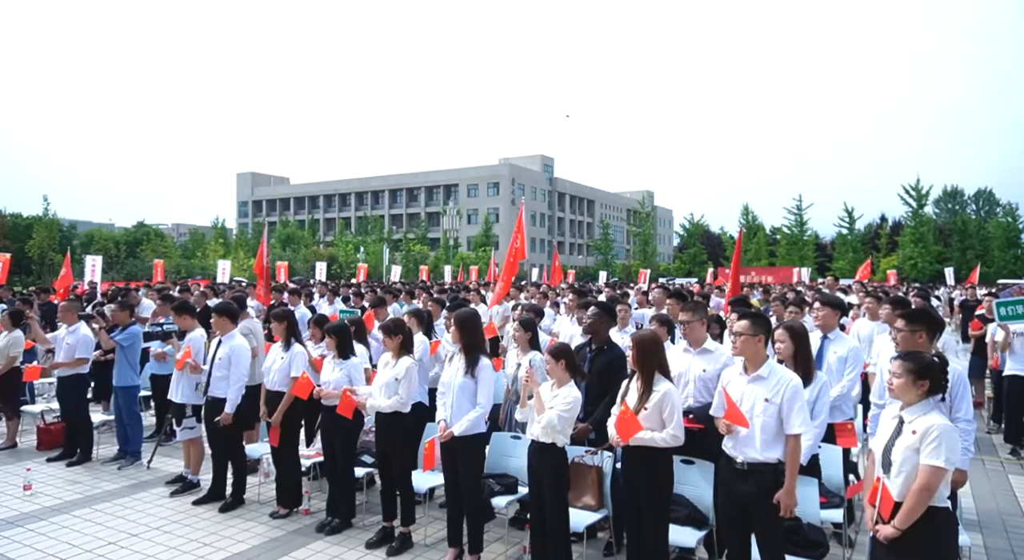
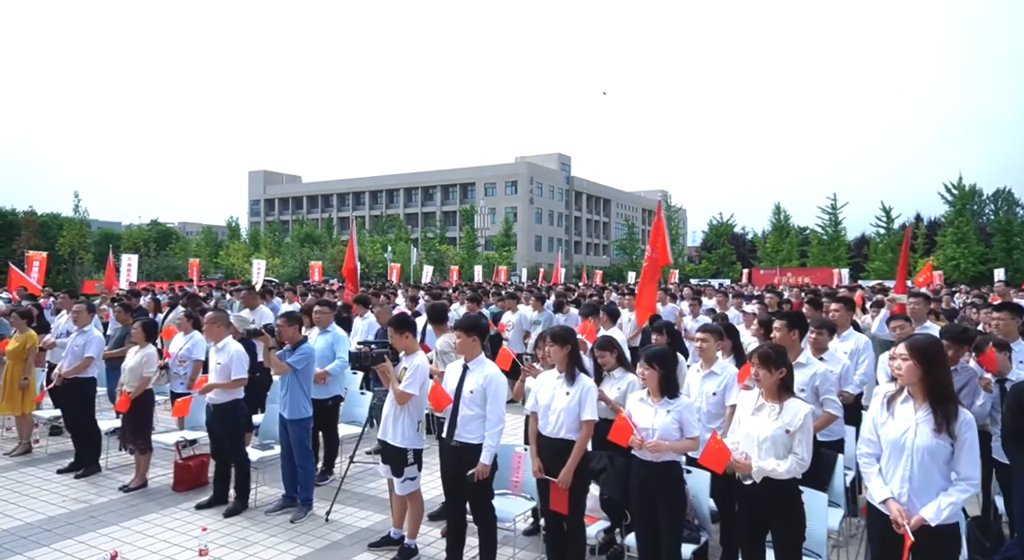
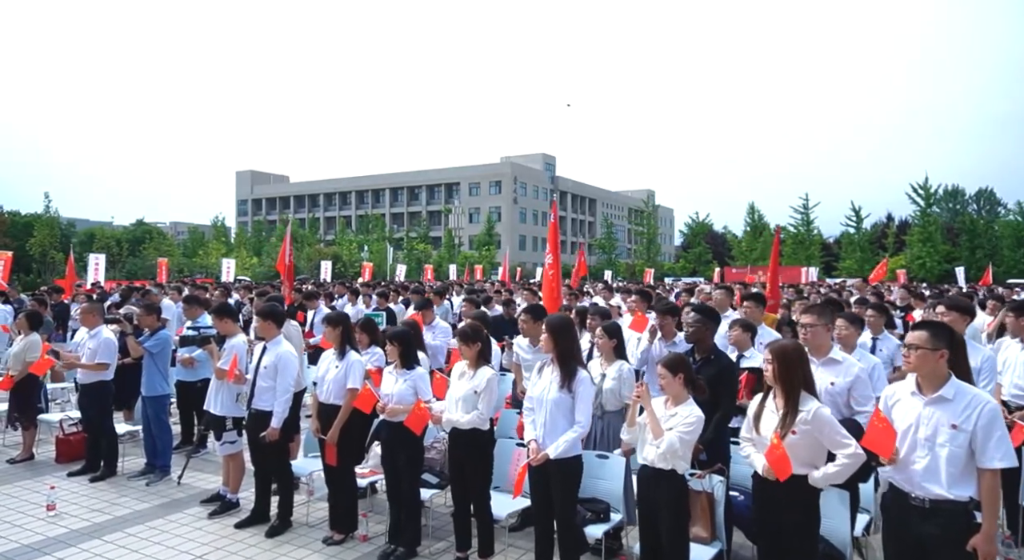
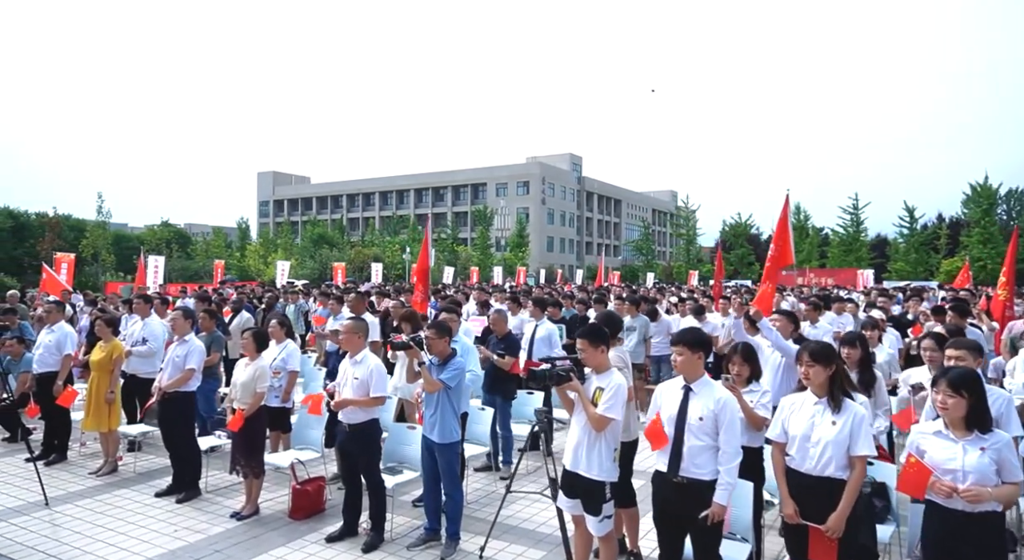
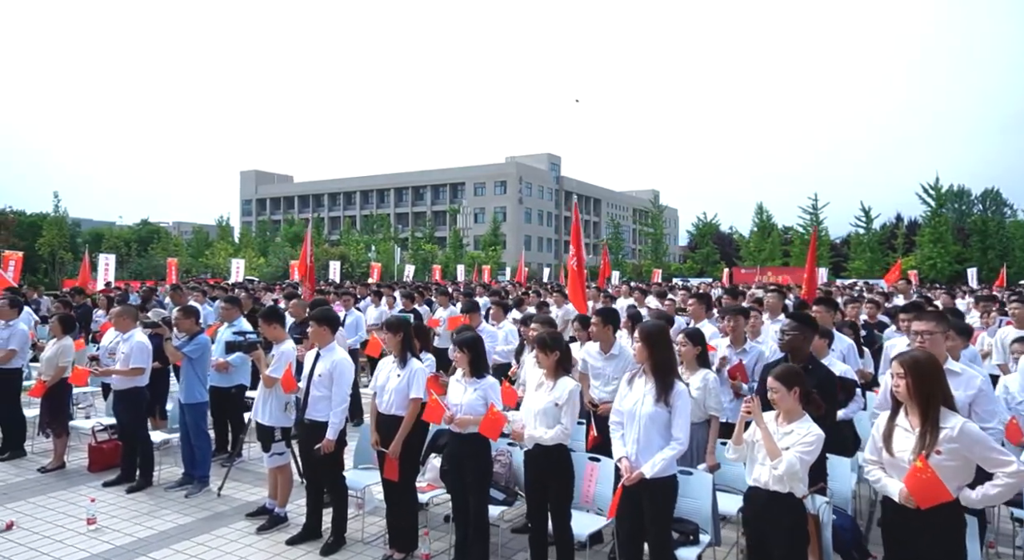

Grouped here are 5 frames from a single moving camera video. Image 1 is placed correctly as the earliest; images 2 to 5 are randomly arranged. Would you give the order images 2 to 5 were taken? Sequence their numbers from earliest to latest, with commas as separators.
3, 5, 2, 4
